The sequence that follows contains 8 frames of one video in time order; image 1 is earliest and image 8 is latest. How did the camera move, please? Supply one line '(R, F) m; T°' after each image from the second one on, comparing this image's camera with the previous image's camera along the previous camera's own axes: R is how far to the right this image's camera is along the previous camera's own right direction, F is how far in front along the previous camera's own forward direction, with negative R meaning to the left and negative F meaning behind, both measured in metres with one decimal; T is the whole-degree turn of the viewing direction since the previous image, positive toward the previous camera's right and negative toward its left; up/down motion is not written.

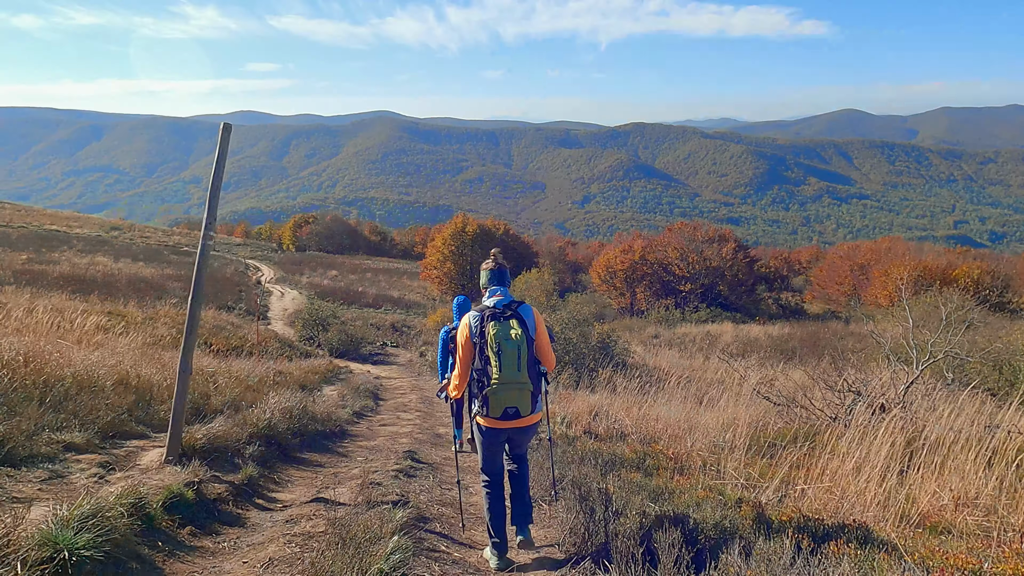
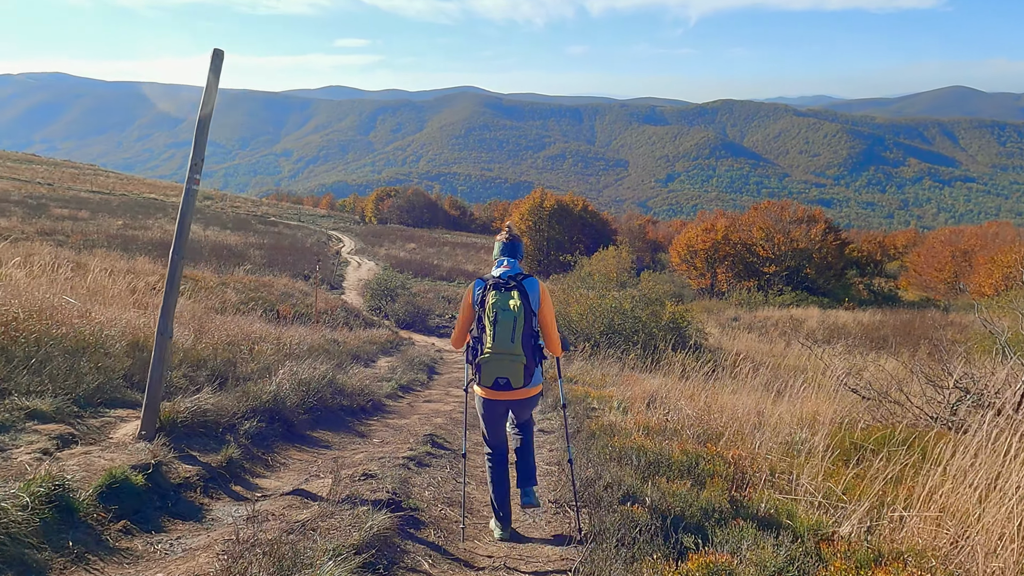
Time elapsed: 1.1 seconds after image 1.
(+0.2, +0.6) m; -6°
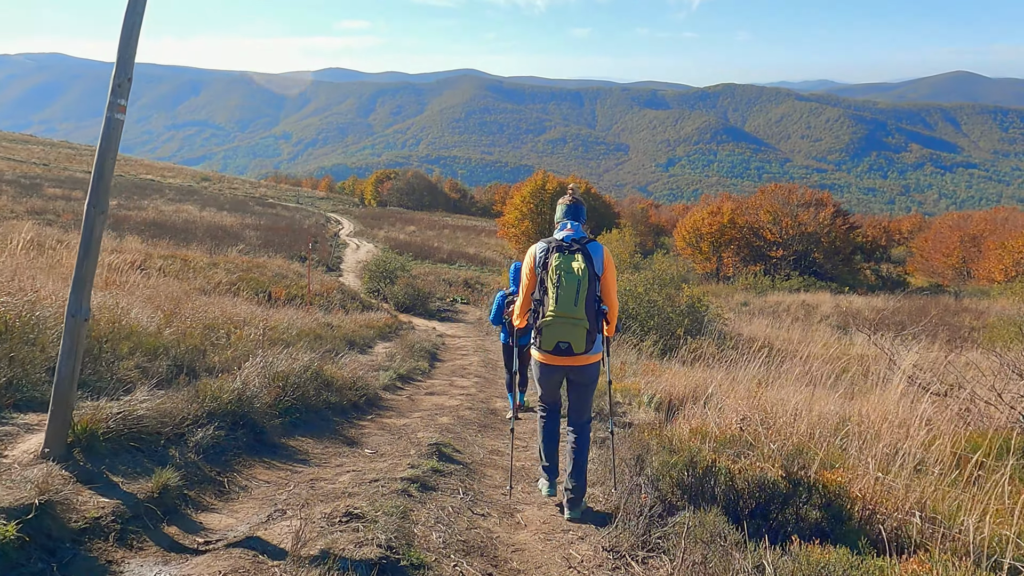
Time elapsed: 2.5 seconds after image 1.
(-0.1, +0.8) m; 0°
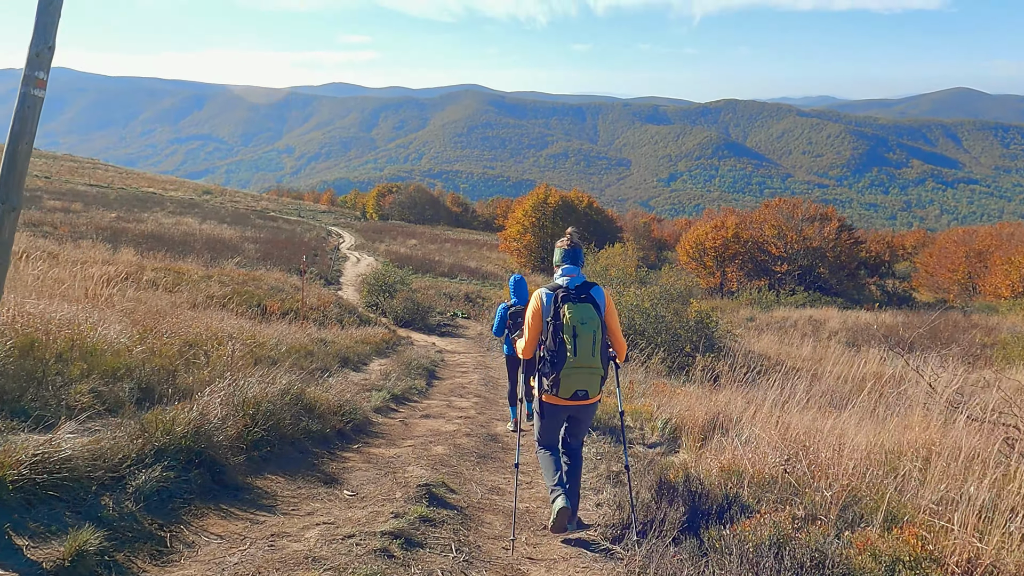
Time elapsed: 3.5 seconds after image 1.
(0.0, +0.4) m; 0°
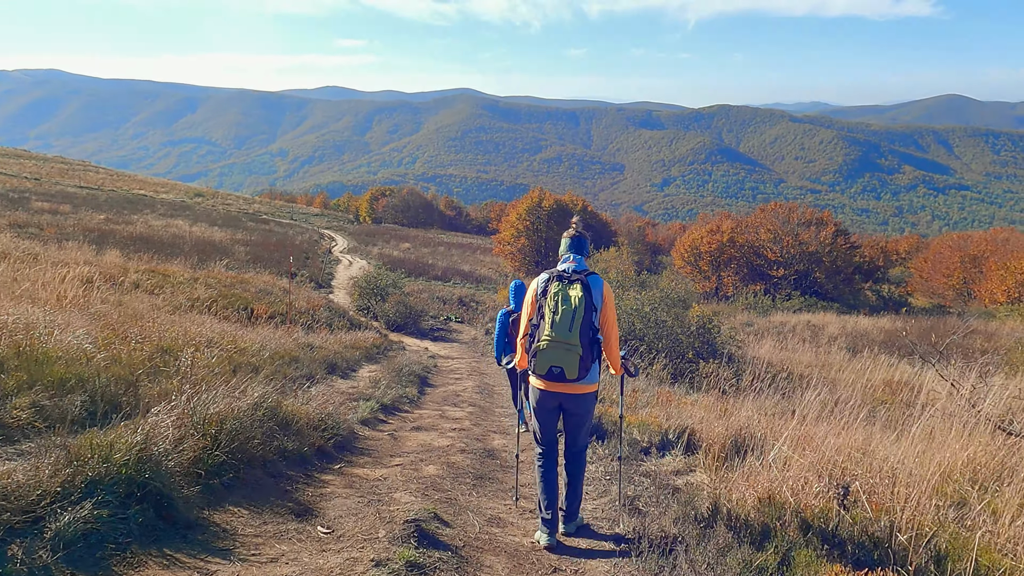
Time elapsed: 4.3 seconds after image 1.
(0.0, +0.4) m; +1°
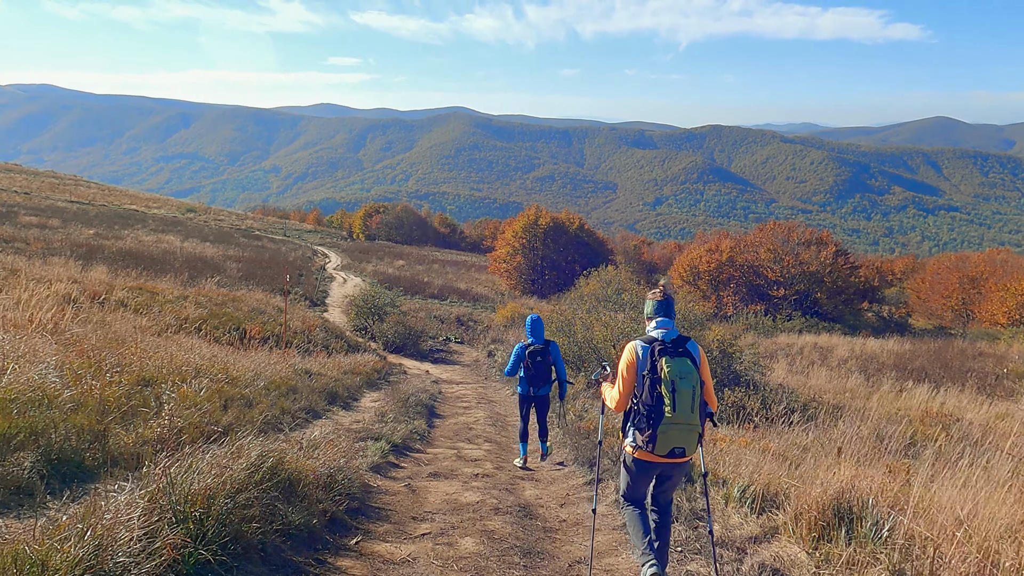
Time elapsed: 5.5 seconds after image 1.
(-0.3, +0.7) m; +1°
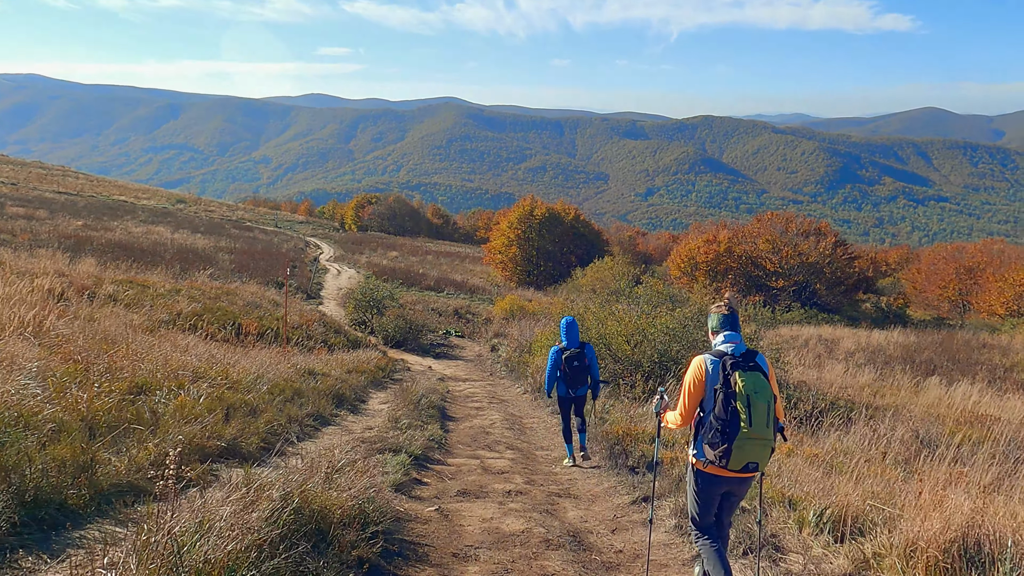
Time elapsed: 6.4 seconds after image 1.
(-0.3, +0.5) m; +1°
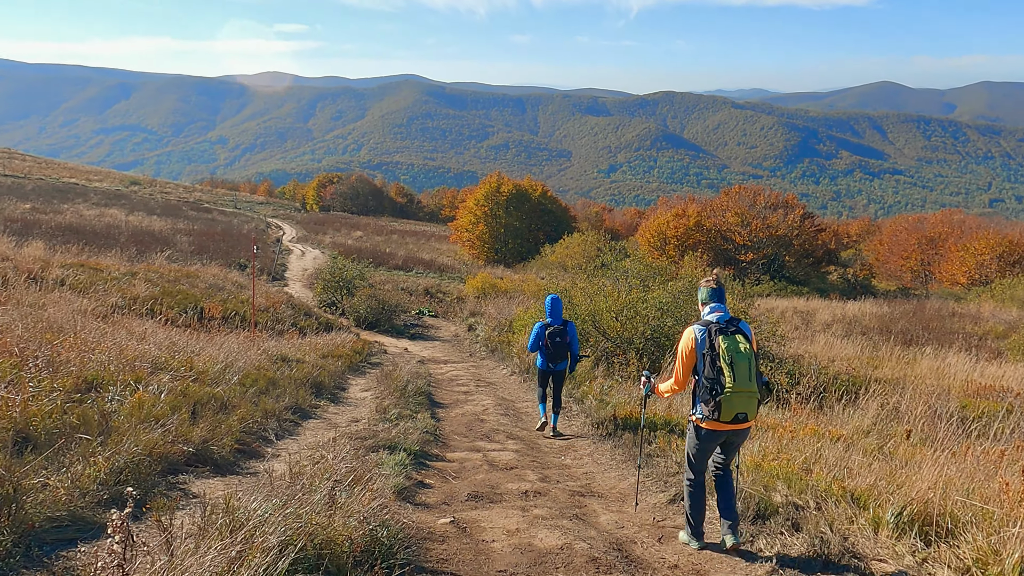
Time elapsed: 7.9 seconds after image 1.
(-0.2, +0.6) m; +3°
